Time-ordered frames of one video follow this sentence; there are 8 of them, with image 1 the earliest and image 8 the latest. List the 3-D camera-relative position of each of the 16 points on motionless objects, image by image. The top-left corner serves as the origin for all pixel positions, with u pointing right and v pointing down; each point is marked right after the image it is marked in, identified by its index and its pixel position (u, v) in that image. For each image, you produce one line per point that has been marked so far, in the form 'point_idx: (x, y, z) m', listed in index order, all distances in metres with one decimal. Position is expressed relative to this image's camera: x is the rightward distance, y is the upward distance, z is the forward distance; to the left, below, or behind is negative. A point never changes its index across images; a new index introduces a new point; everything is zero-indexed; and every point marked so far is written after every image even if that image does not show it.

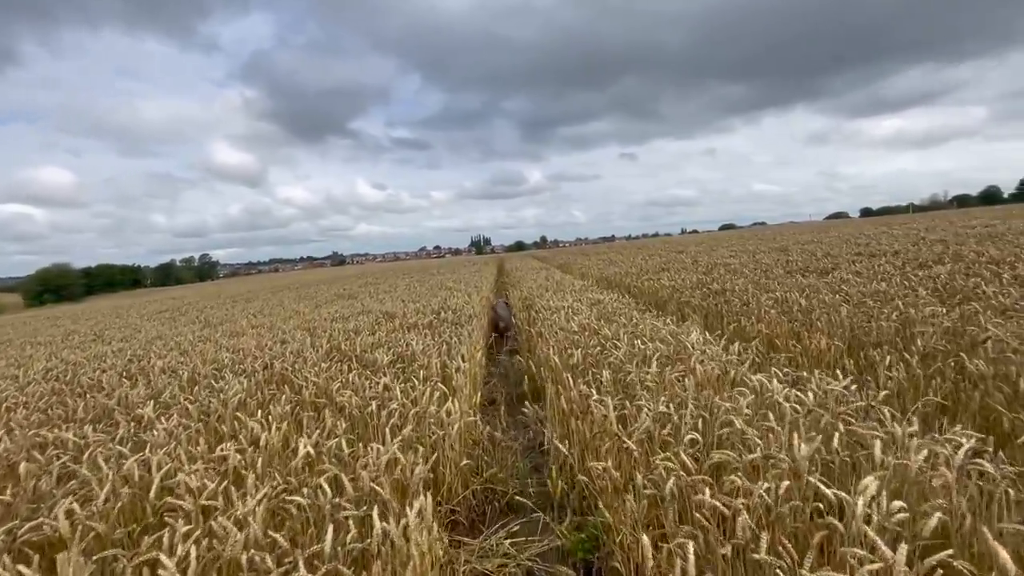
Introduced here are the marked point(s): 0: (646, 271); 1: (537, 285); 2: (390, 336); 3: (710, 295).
0: (+3.4, +0.4, +12.1) m
1: (+0.6, +0.1, +11.0) m
2: (-1.5, -0.6, +6.0) m
3: (+2.9, -0.1, +7.1) m
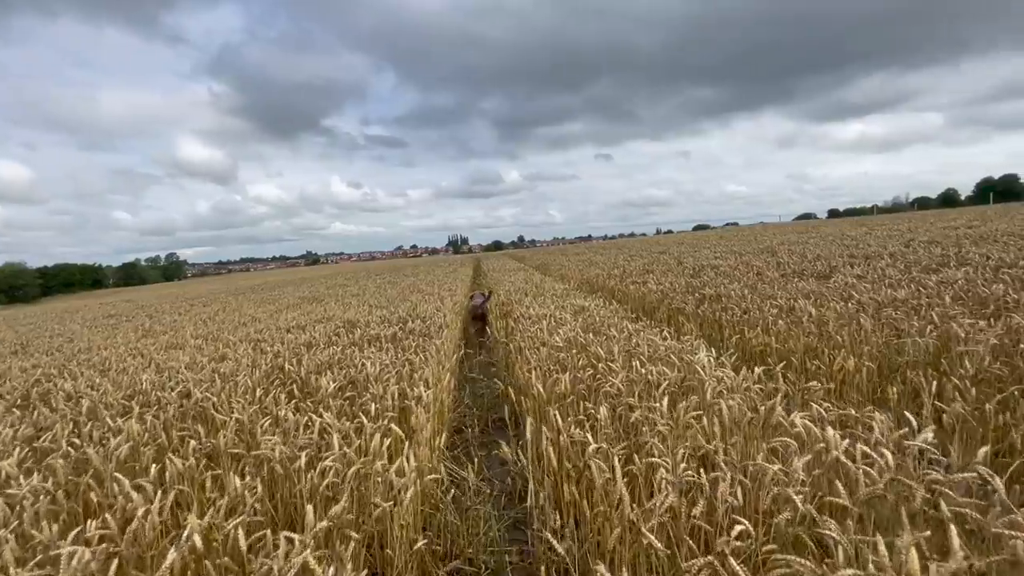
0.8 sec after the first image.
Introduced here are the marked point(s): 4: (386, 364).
0: (+2.8, +0.4, +11.6) m
1: (+0.1, 0.0, +10.2) m
2: (-1.8, -0.7, +5.2) m
3: (+2.6, -0.2, +6.5) m
4: (-1.1, -0.7, +4.4) m
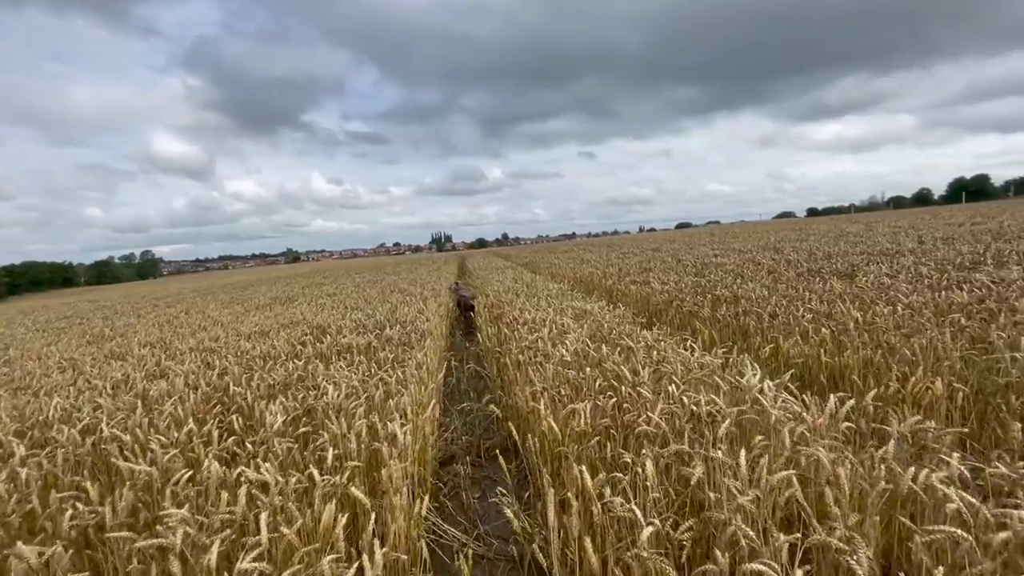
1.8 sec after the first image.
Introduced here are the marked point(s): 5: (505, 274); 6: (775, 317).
0: (+2.6, +0.4, +10.9) m
1: (-0.1, 0.0, +9.5) m
2: (-1.8, -0.7, +4.3) m
3: (+2.5, -0.2, +5.8) m
4: (-1.2, -0.7, +3.5) m
5: (-0.2, +0.4, +13.0) m
6: (+2.6, -0.3, +4.8) m
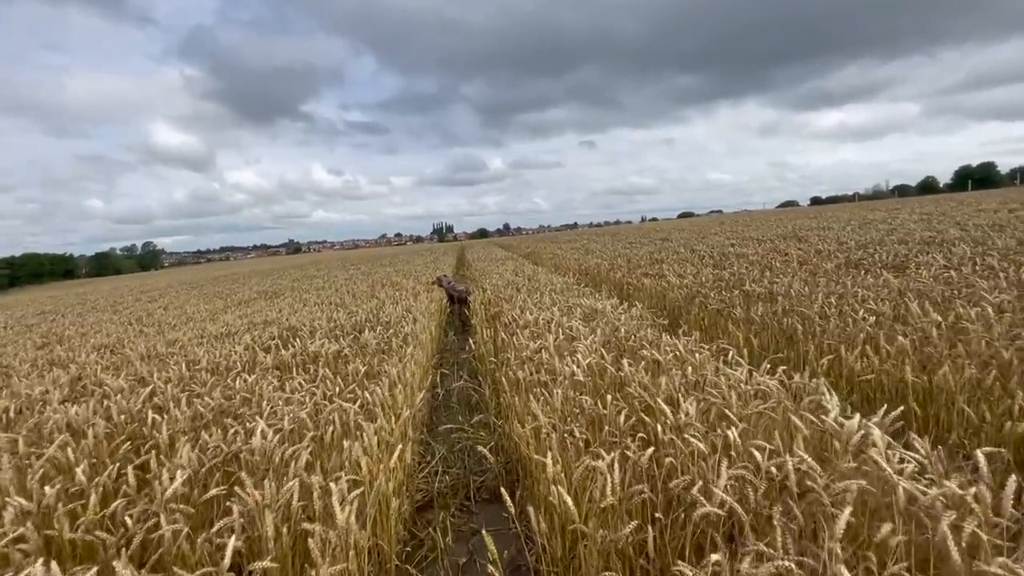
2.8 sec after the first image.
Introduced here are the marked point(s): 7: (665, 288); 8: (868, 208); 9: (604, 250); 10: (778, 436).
0: (+2.6, +0.5, +10.0) m
1: (-0.1, +0.1, +8.6) m
2: (-1.8, -0.7, +3.5) m
3: (+2.5, -0.2, +5.0) m
4: (-1.2, -0.7, +2.7) m
5: (-0.2, +0.5, +12.1) m
6: (+2.6, -0.3, +4.0) m
7: (+2.1, 0.0, +6.5) m
8: (+12.9, +2.9, +17.4) m
9: (+2.7, +1.1, +14.4) m
10: (+1.1, -0.6, +1.9) m
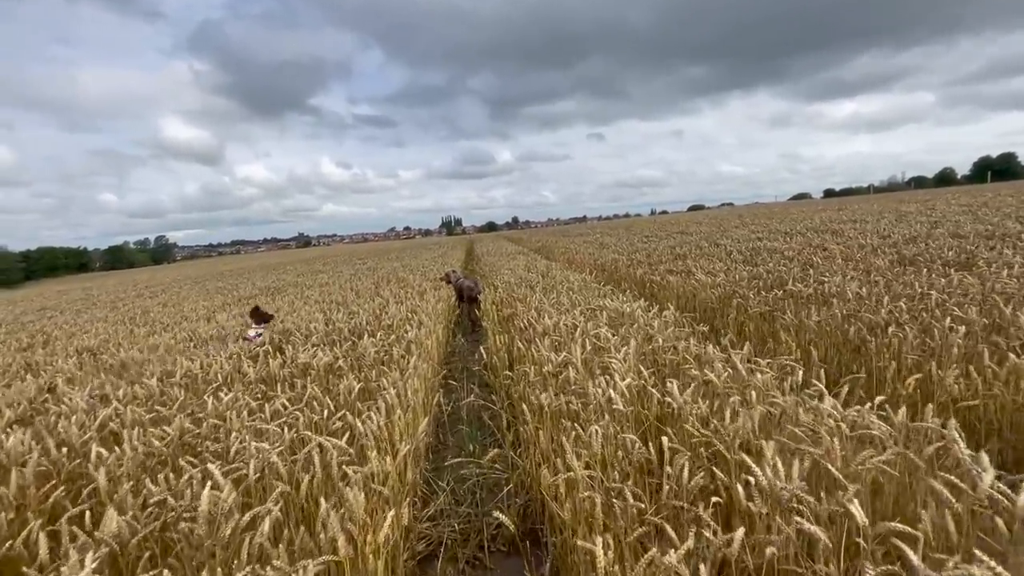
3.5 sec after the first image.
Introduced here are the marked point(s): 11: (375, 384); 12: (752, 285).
0: (+2.8, +0.6, +9.4) m
1: (+0.1, +0.2, +8.1) m
2: (-1.7, -0.7, +3.0) m
3: (+2.7, -0.2, +4.4) m
4: (-1.1, -0.8, +2.2) m
5: (+0.1, +0.6, +11.6) m
6: (+2.8, -0.3, +3.4) m
7: (+2.2, 0.0, +5.9) m
8: (+13.2, +3.0, +16.6) m
9: (+3.1, +1.3, +13.8) m
10: (+1.2, -0.6, +1.4) m
11: (-0.9, -0.6, +3.3) m
12: (+2.8, 0.0, +5.6) m
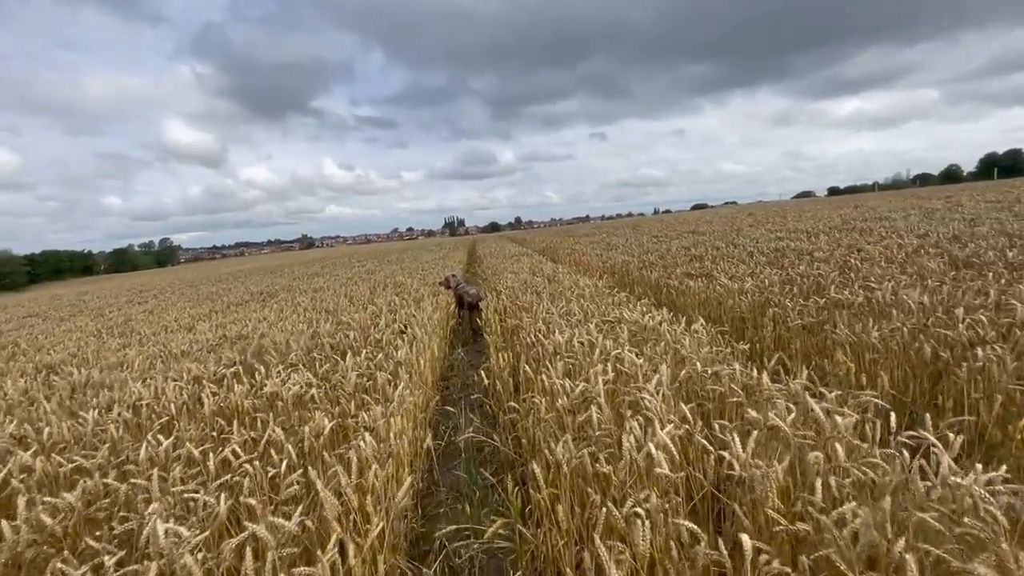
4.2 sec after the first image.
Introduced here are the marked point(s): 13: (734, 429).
0: (+2.9, +0.5, +8.8) m
1: (+0.2, +0.1, +7.5) m
2: (-1.7, -0.8, +2.4) m
3: (+2.7, -0.2, +3.8) m
4: (-1.0, -0.8, +1.6) m
5: (+0.2, +0.5, +11.0) m
6: (+2.8, -0.4, +2.8) m
7: (+2.3, -0.1, +5.3) m
8: (+13.3, +3.0, +15.9) m
9: (+3.1, +1.2, +13.2) m
10: (+1.2, -0.7, +0.8) m
11: (-0.9, -0.7, +2.7) m
12: (+2.8, 0.0, +5.0) m
13: (+1.0, -0.6, +2.1) m
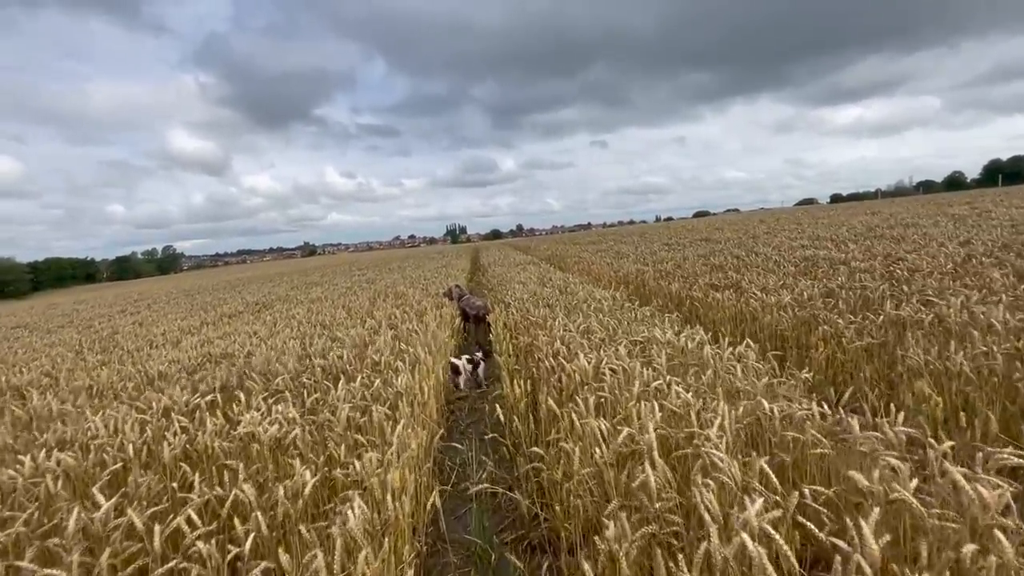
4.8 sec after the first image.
0: (+3.0, +0.3, +8.3) m
1: (+0.3, -0.1, +7.0) m
2: (-1.6, -0.9, +1.9) m
3: (+2.8, -0.3, +3.2) m
4: (-0.9, -0.9, +1.1) m
5: (+0.3, +0.3, +10.5) m
6: (+2.9, -0.5, +2.3) m
7: (+2.4, -0.2, +4.8) m
8: (+13.5, +2.7, +15.4) m
9: (+3.3, +0.9, +12.7) m
10: (+1.3, -0.8, +0.2) m
11: (-0.8, -0.8, +2.2) m
12: (+3.0, -0.2, +4.5) m
13: (+1.1, -0.7, +1.6) m
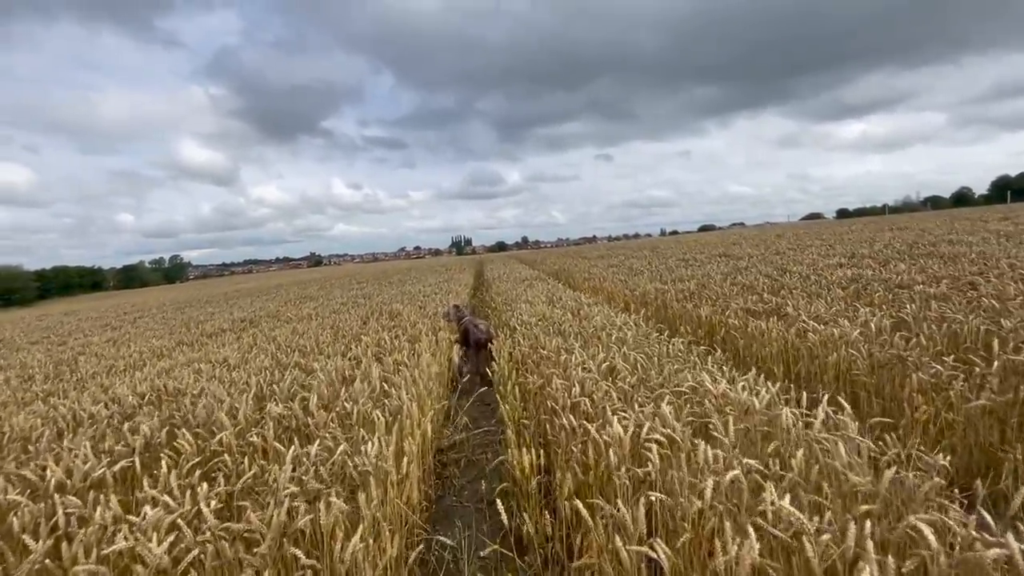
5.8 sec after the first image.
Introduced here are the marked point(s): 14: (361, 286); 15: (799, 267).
0: (+3.1, 0.0, +7.4) m
1: (+0.4, -0.4, +6.1) m
2: (-1.5, -1.1, +1.1) m
3: (+2.9, -0.6, +2.4) m
4: (-0.9, -1.1, +0.3) m
5: (+0.4, -0.1, +9.6) m
6: (+3.0, -0.7, +1.4) m
7: (+2.5, -0.5, +3.9) m
8: (+13.7, +2.1, +14.5) m
9: (+3.4, +0.5, +11.8) m
10: (+1.3, -0.9, -0.6) m
11: (-0.8, -1.0, +1.3) m
12: (+3.0, -0.4, +3.6) m
13: (+1.1, -0.9, +0.8) m
14: (-6.0, +0.1, +19.2) m
15: (+4.9, +0.3, +8.2) m
